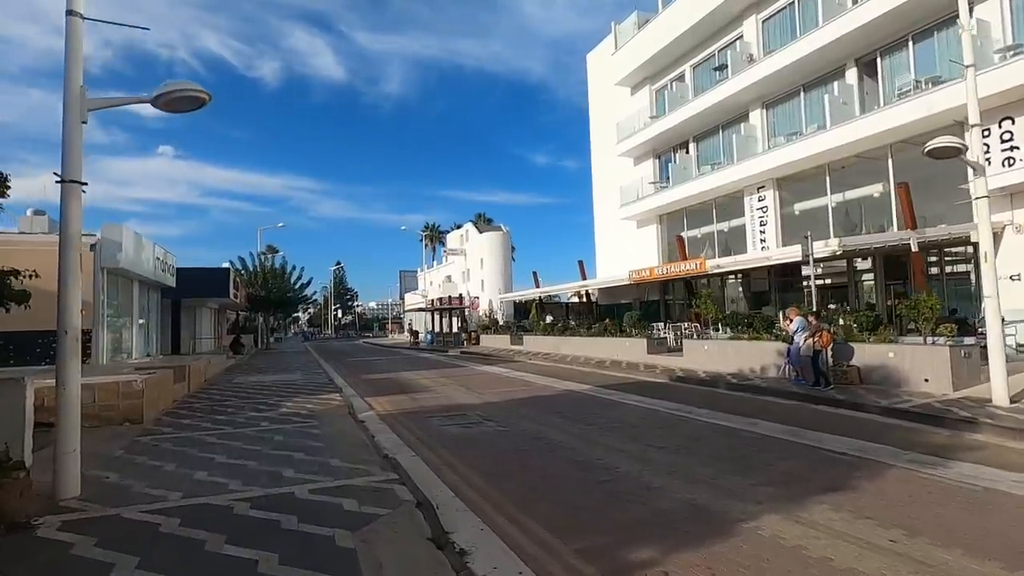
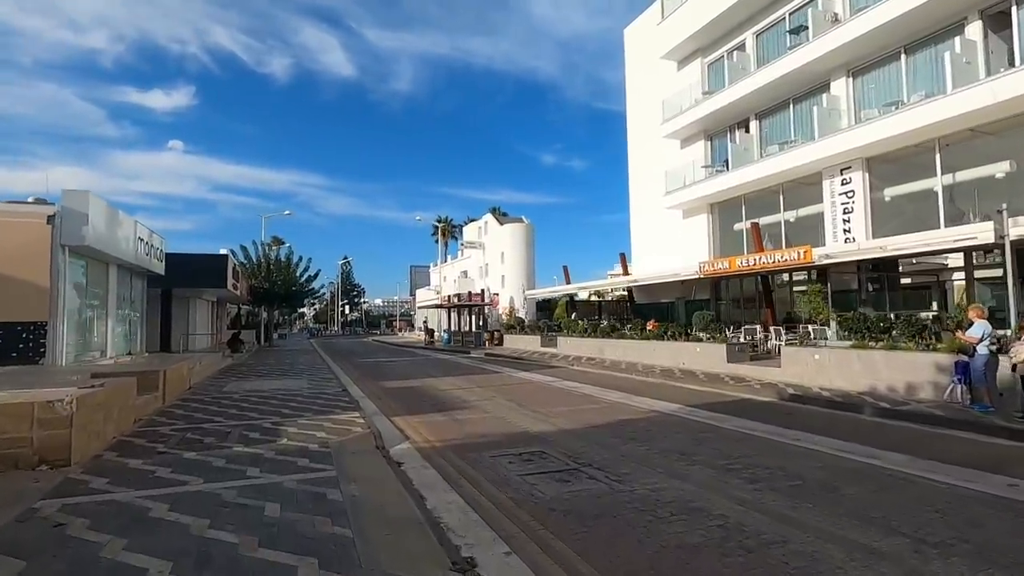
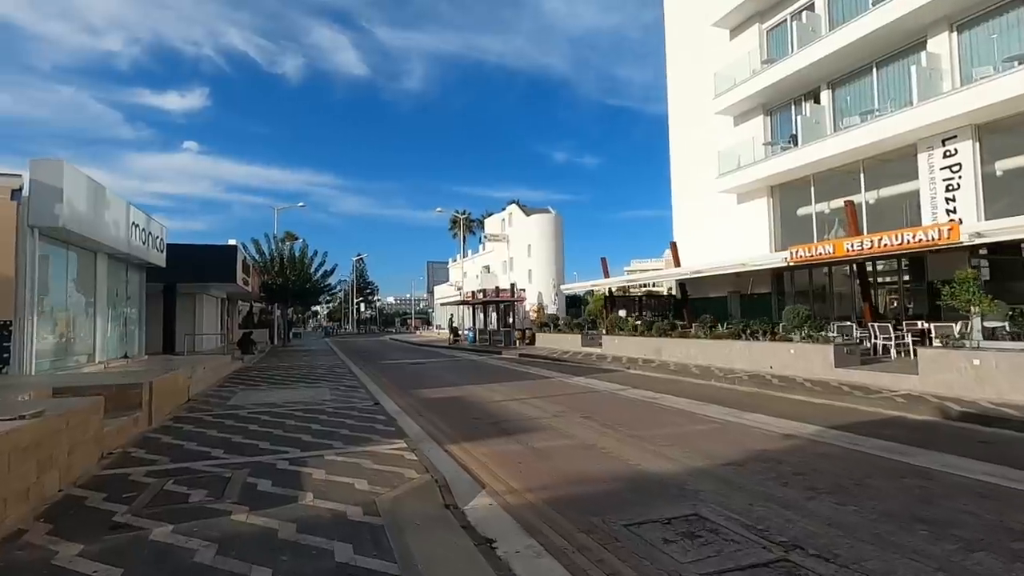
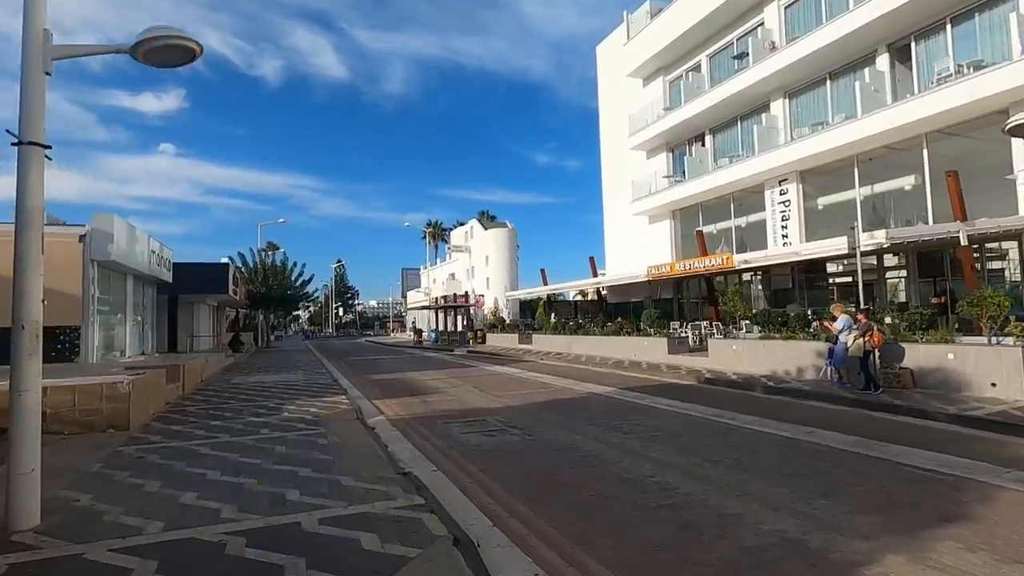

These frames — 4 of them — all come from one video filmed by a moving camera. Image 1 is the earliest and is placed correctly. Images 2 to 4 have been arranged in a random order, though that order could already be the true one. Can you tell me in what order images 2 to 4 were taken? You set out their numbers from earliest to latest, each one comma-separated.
4, 2, 3
